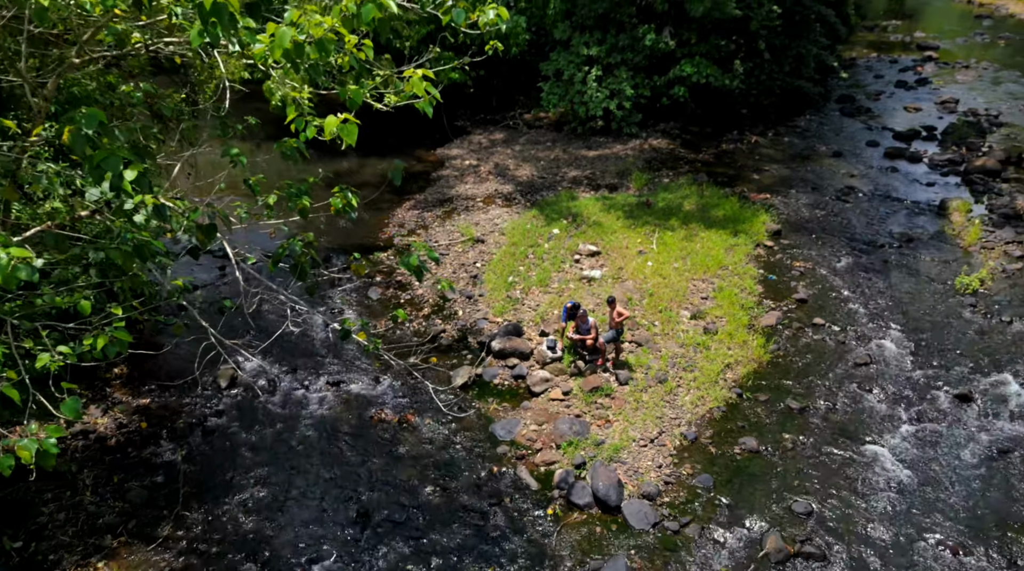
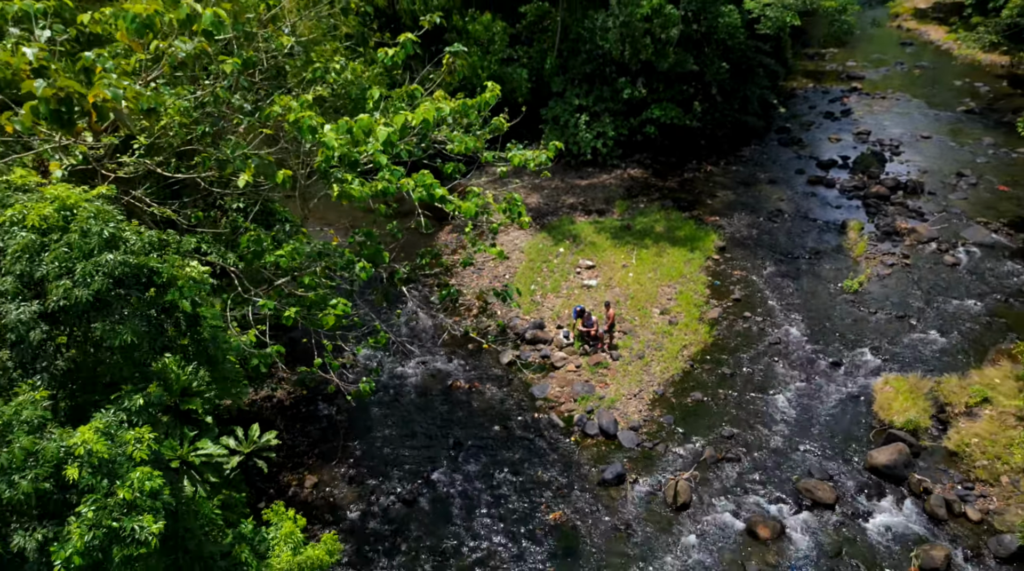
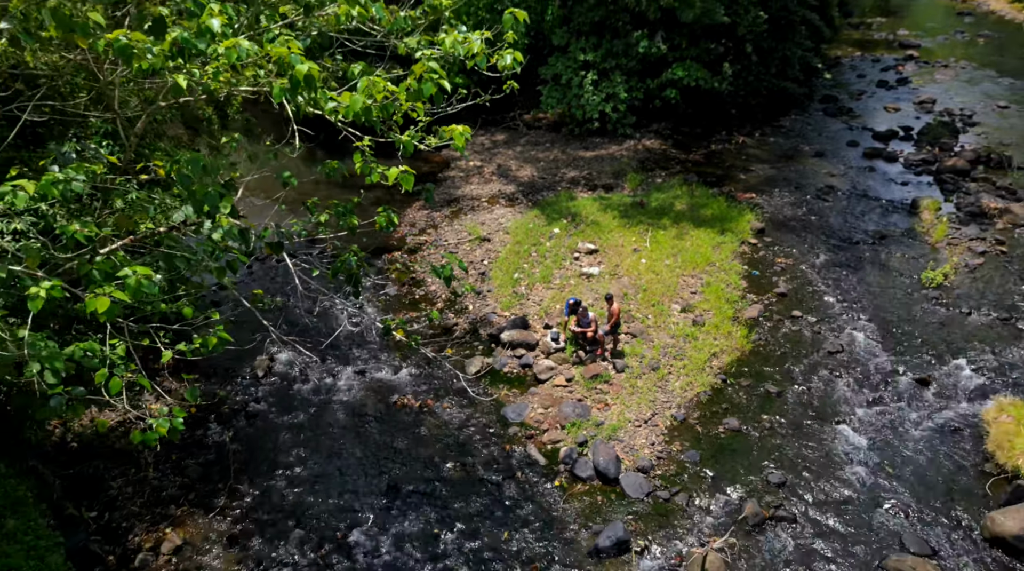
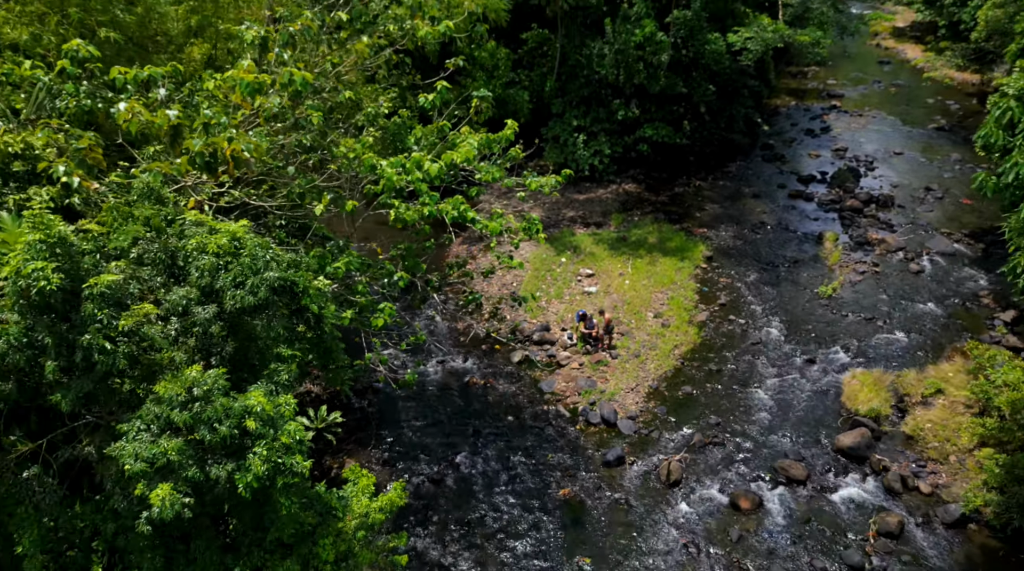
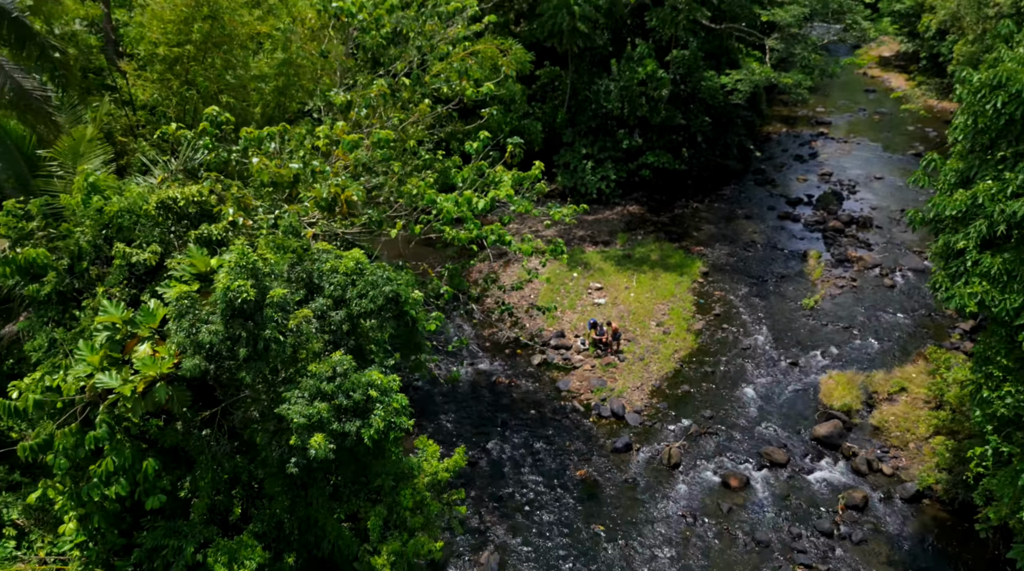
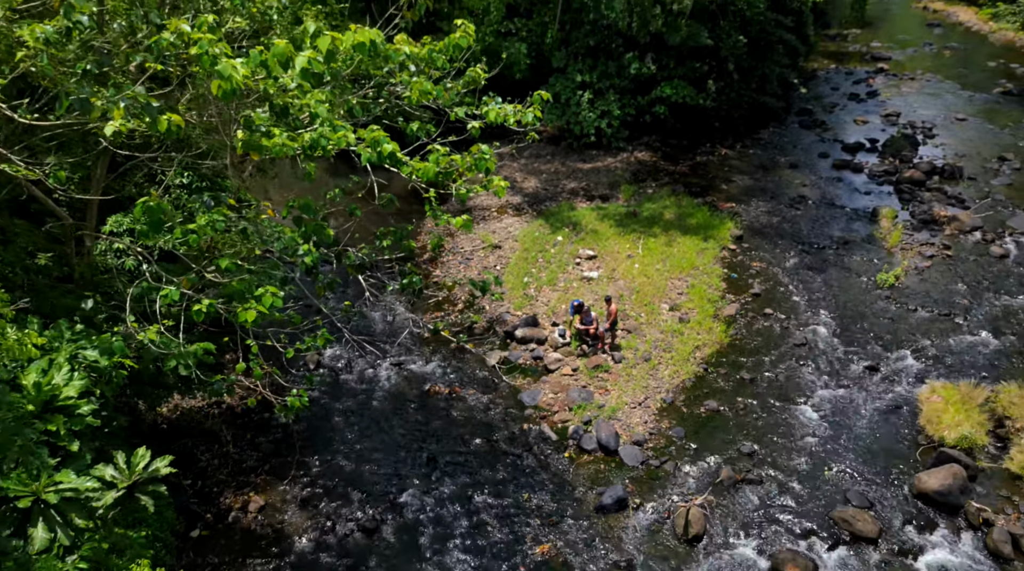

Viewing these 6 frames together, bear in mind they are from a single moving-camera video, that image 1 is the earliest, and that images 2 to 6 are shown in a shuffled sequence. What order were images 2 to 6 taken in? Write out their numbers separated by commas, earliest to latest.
3, 6, 2, 4, 5
